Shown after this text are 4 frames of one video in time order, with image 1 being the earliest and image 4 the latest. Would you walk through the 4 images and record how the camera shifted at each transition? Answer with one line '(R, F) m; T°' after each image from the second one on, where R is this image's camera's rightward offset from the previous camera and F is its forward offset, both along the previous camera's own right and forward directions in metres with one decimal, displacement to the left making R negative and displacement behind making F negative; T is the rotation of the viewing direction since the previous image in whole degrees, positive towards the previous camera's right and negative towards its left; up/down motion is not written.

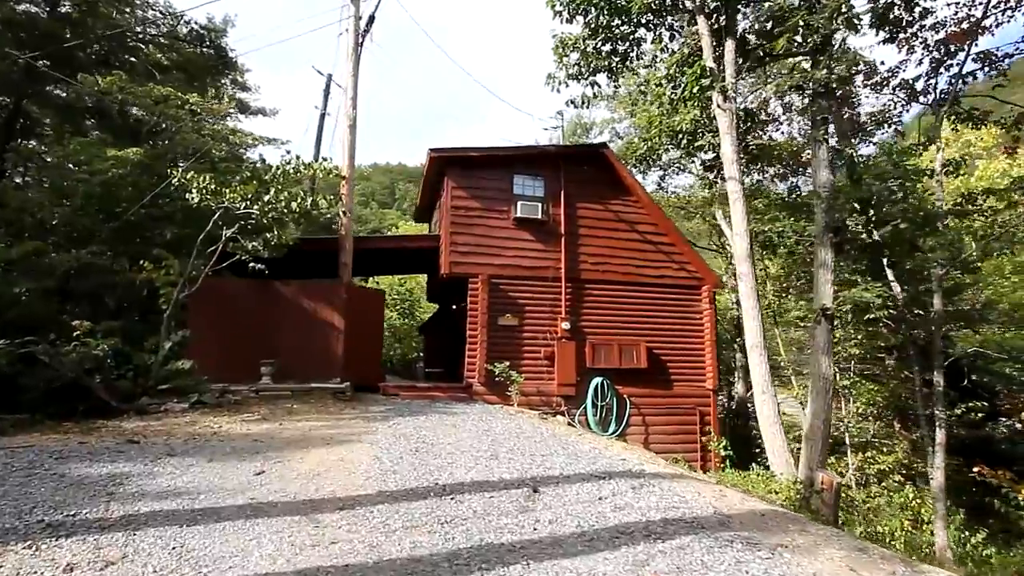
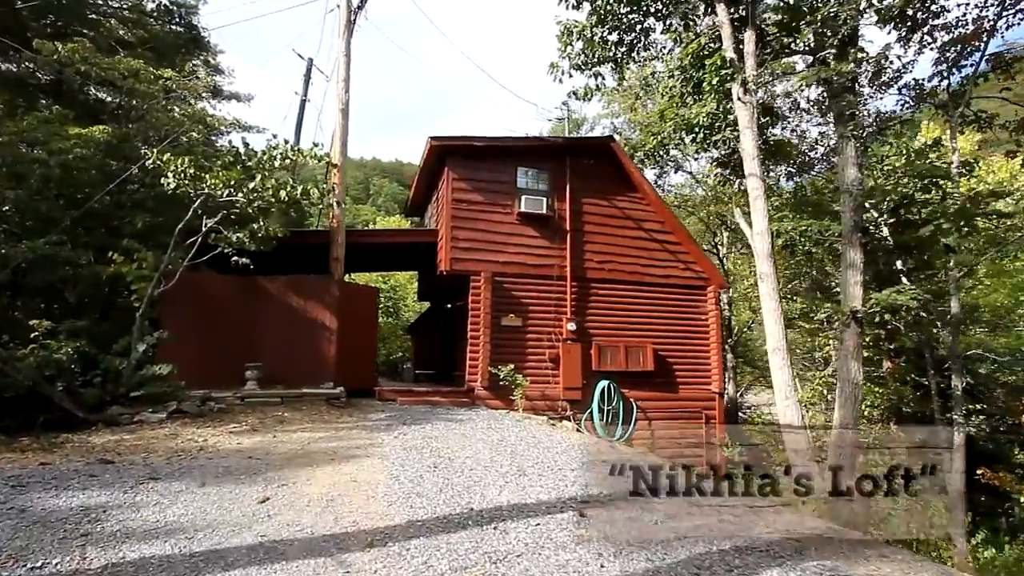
(-0.6, +0.8) m; +3°
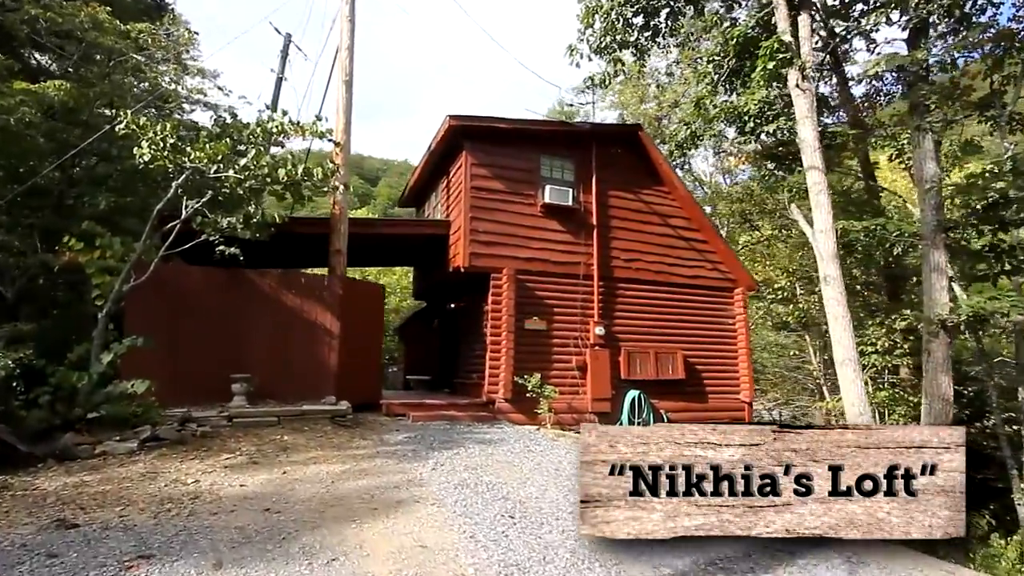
(-1.1, +1.5) m; +4°
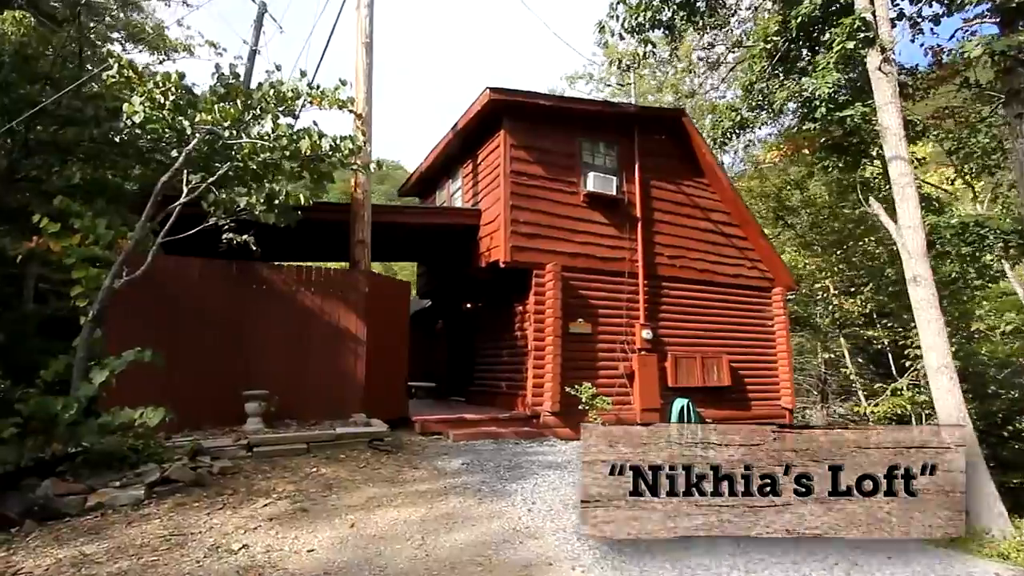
(-1.3, +1.3) m; +4°
